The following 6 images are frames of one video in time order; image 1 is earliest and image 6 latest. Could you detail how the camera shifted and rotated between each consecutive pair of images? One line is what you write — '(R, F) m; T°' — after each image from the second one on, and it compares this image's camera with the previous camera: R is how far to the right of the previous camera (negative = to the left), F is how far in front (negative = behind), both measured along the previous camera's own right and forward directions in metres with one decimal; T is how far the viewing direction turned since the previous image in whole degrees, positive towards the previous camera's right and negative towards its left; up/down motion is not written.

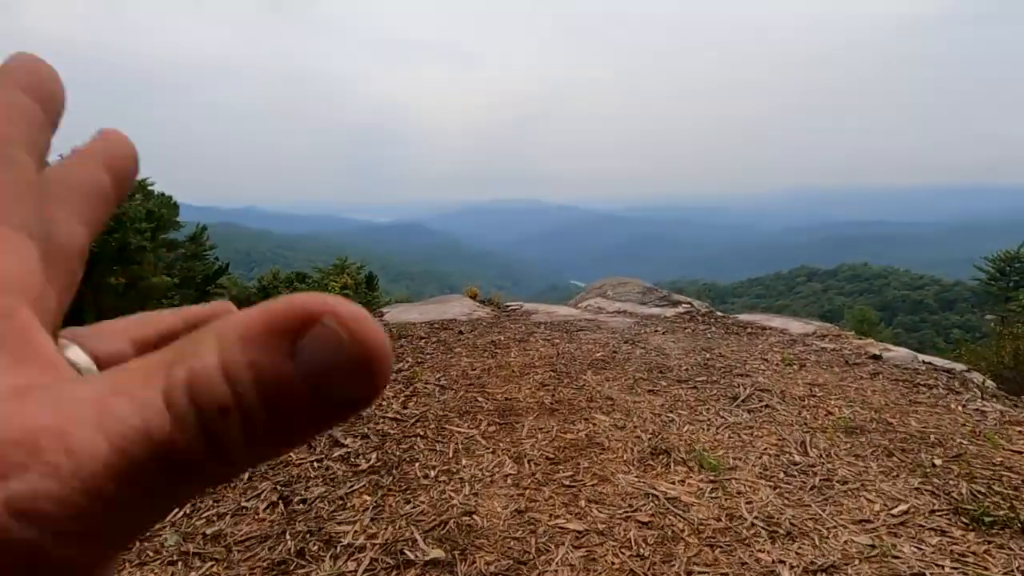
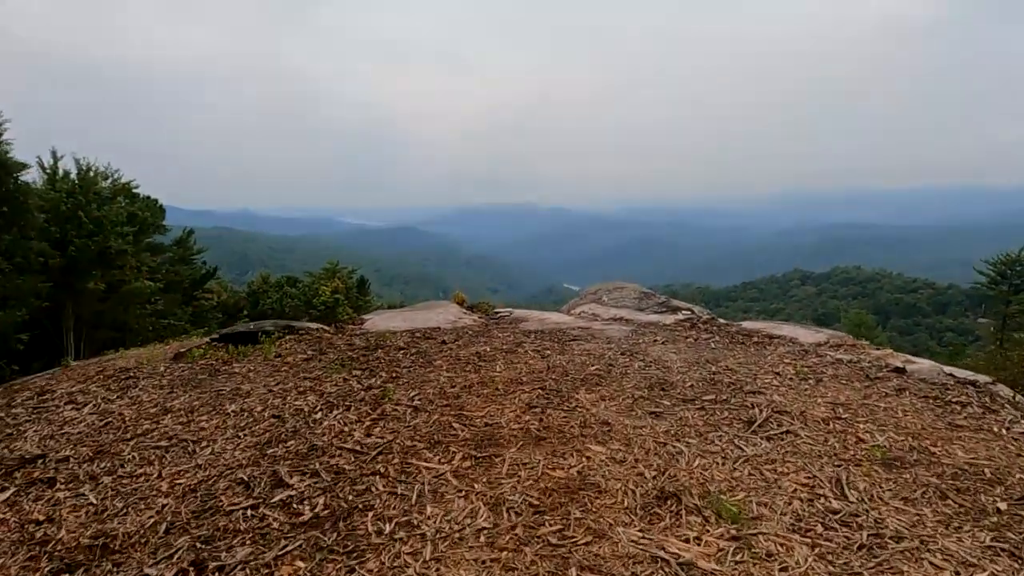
(+0.1, +0.5) m; 0°
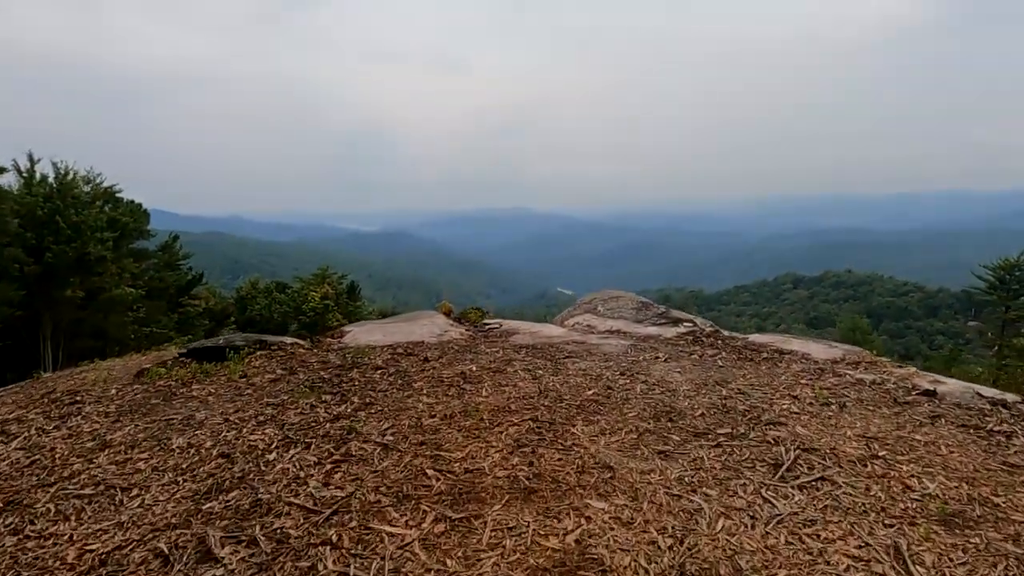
(0.0, +0.5) m; +1°
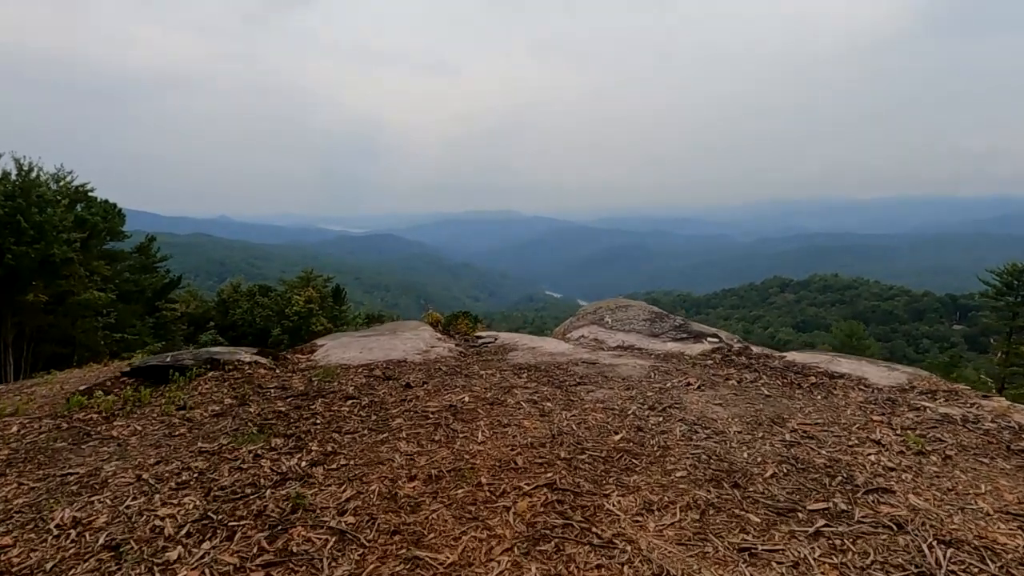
(-0.1, +1.0) m; +1°
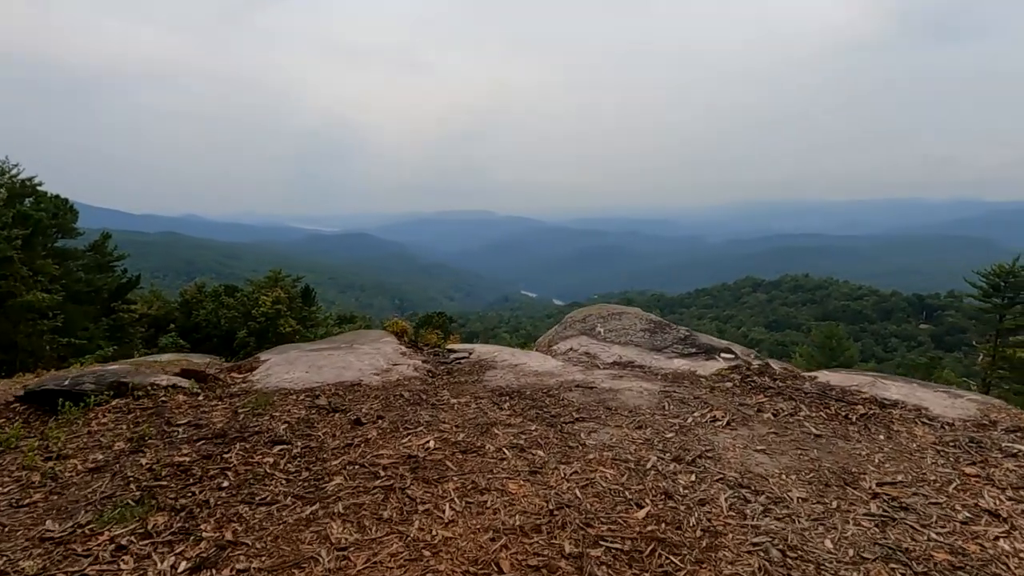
(0.0, +1.0) m; +2°
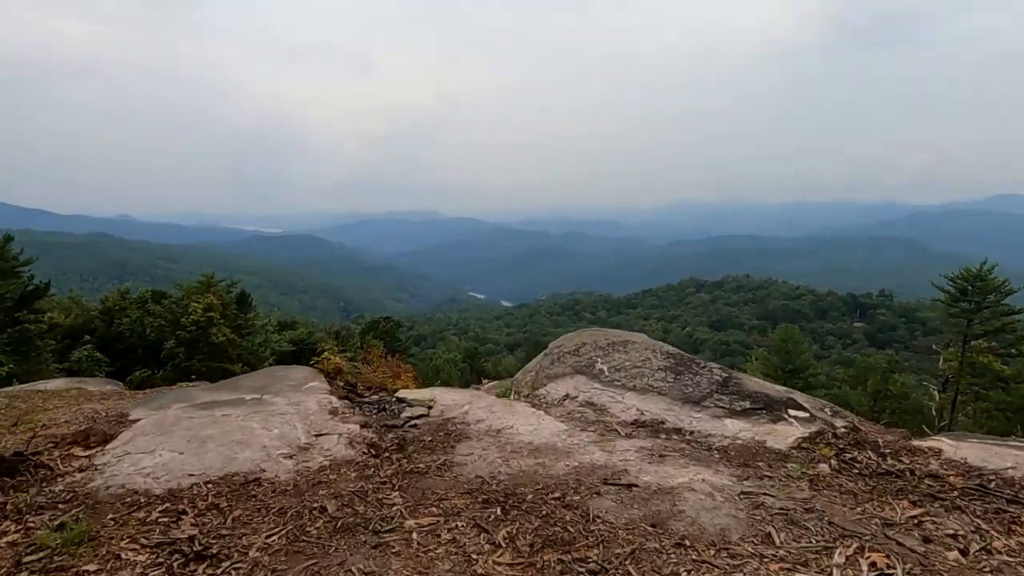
(-0.2, +1.7) m; +4°
